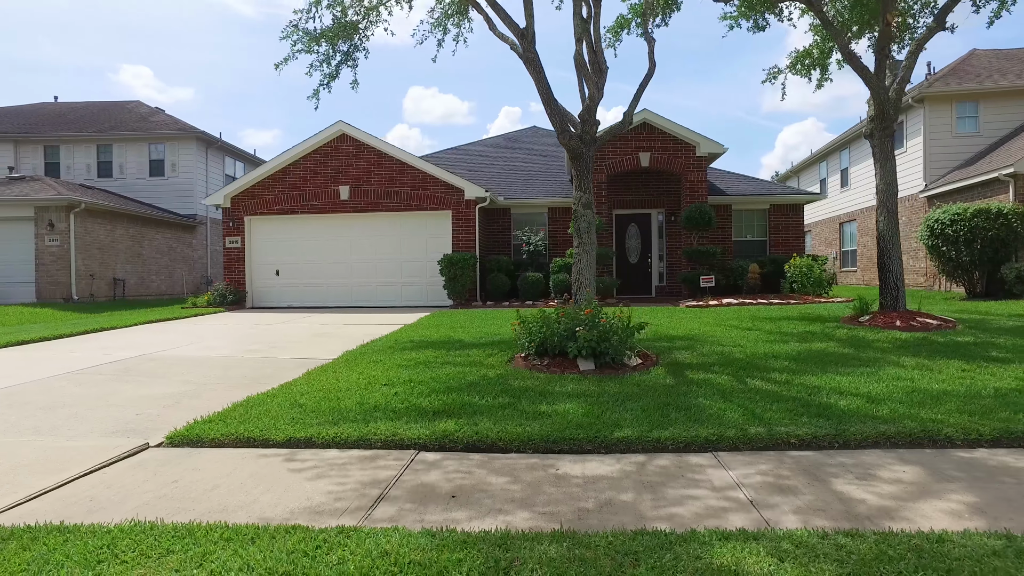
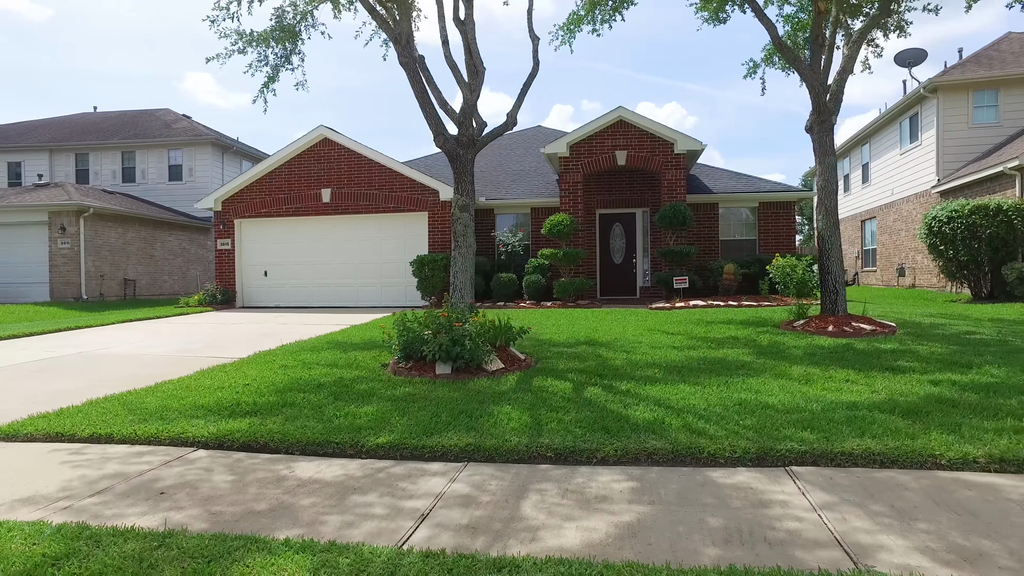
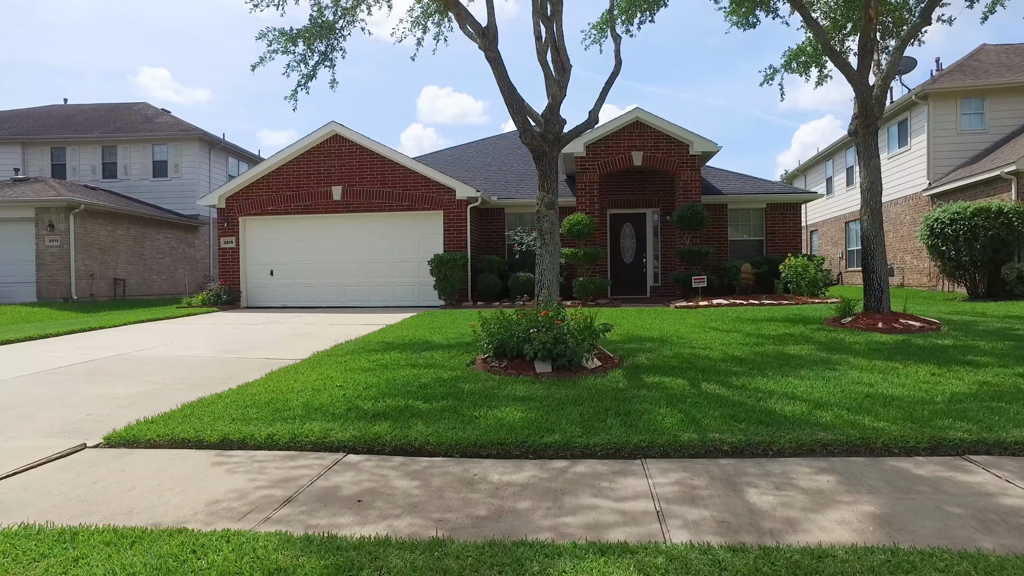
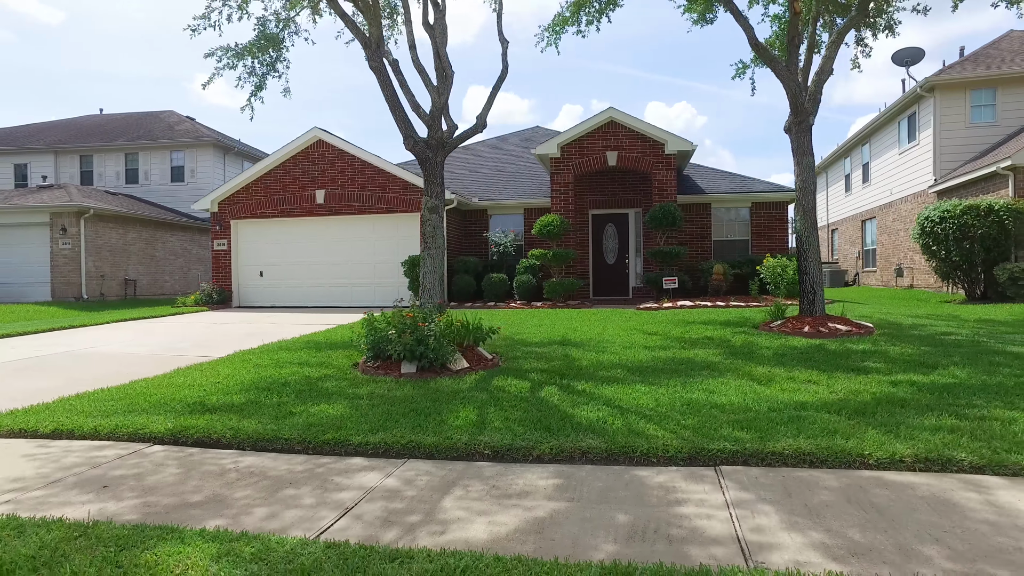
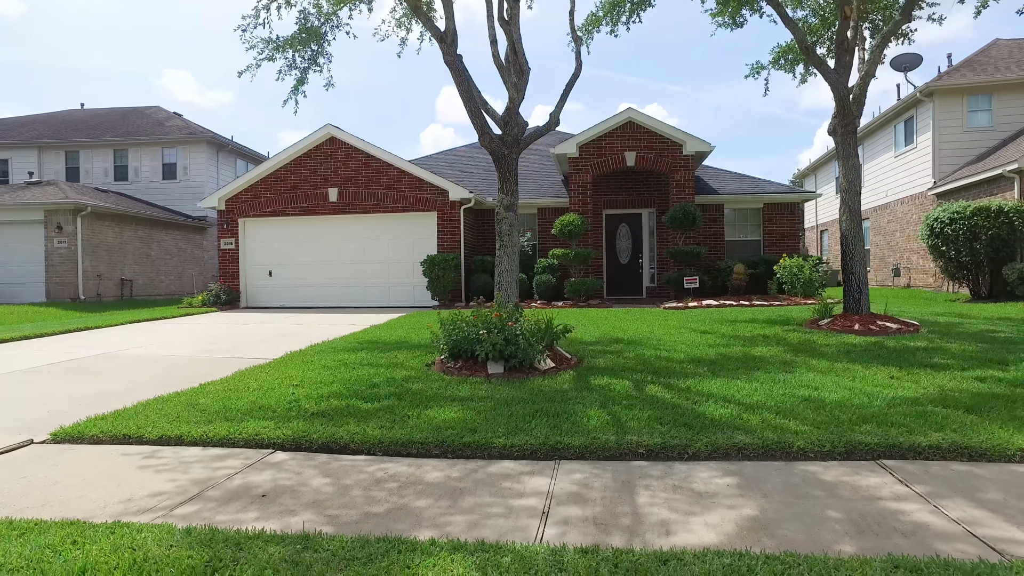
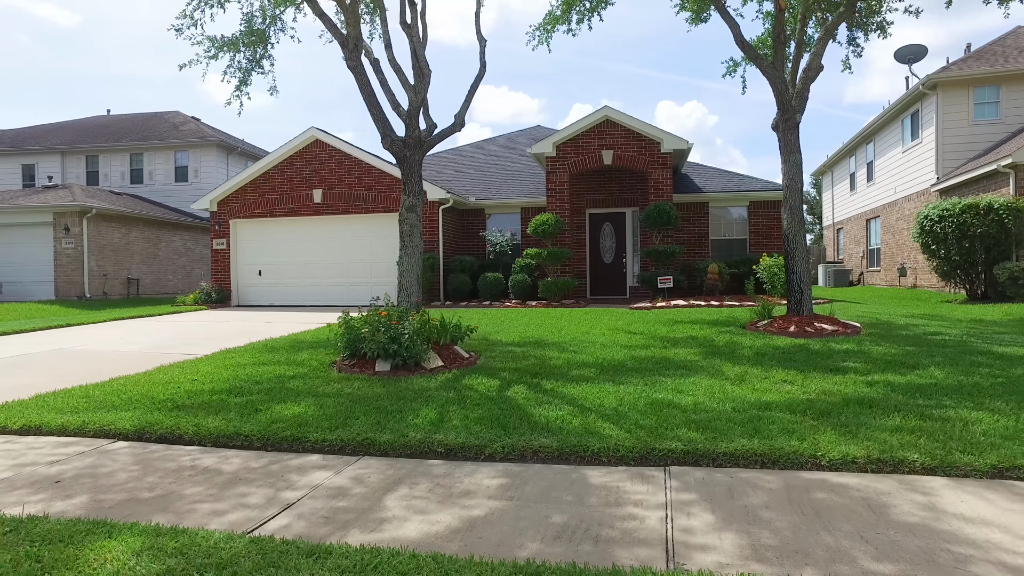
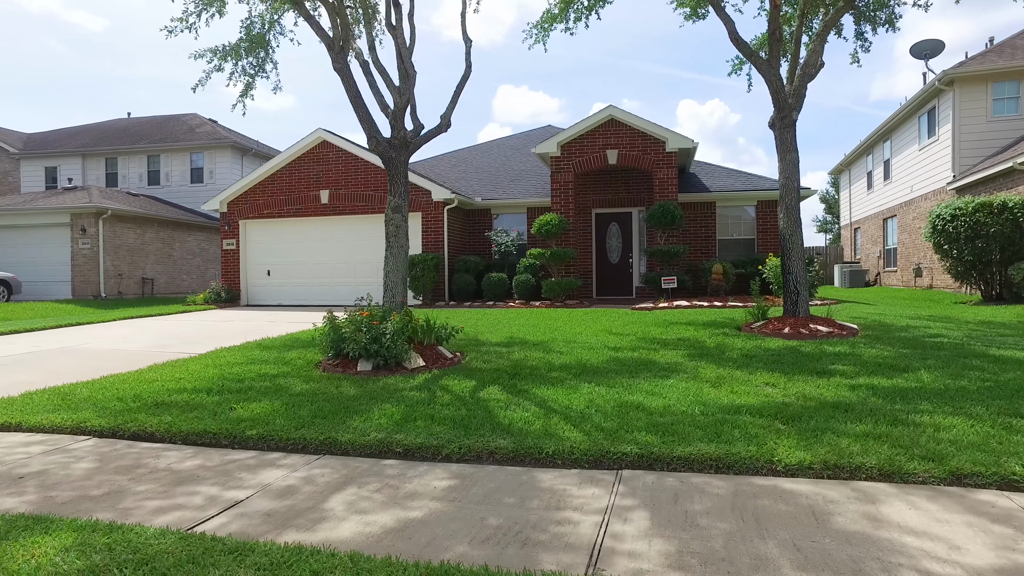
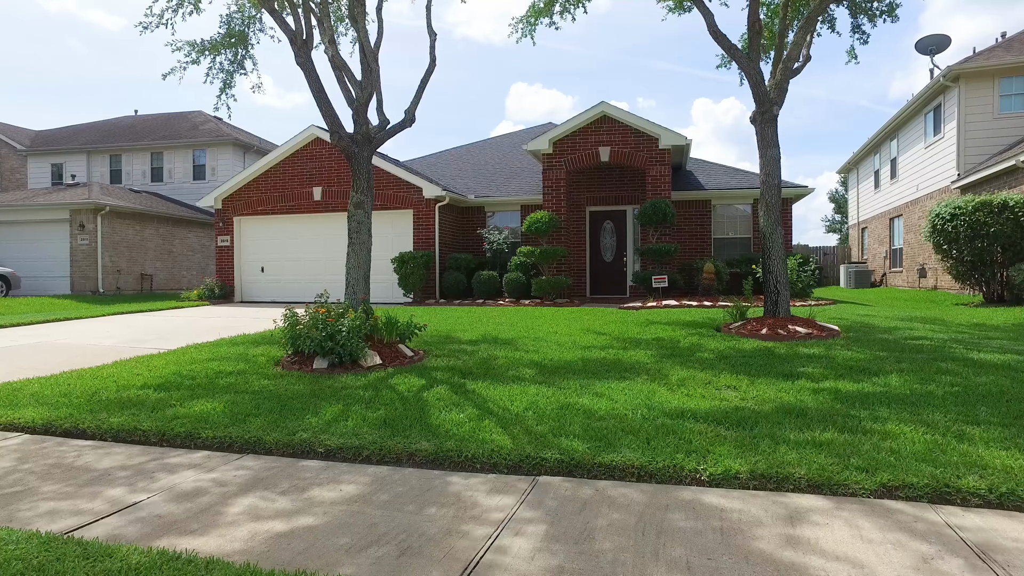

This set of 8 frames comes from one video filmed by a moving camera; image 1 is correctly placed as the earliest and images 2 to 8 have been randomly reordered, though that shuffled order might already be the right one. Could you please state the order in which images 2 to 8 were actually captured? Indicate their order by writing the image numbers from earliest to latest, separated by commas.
3, 5, 2, 4, 6, 7, 8
